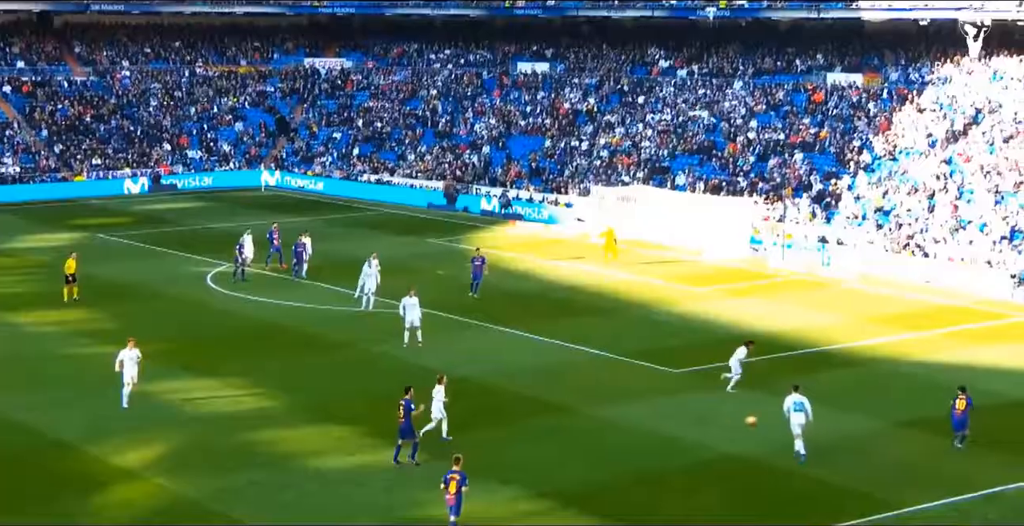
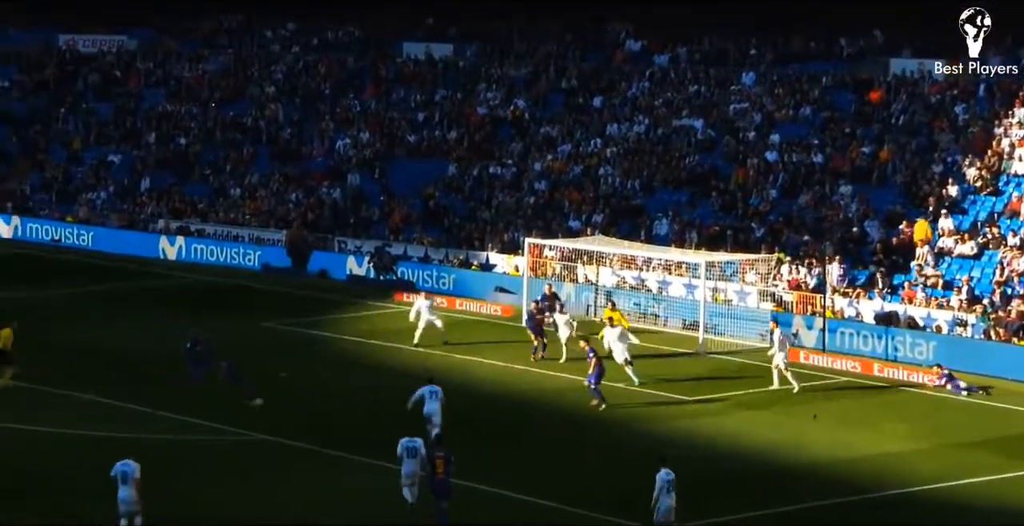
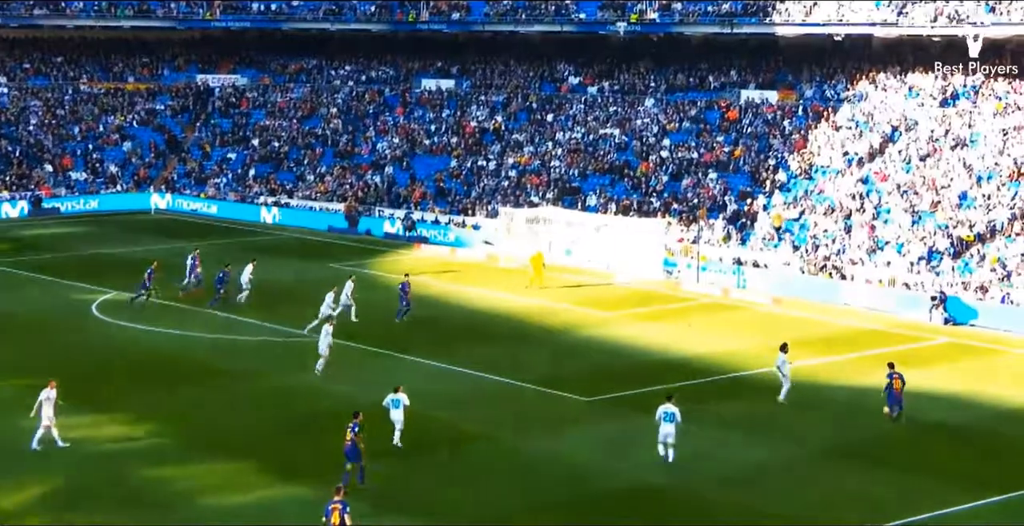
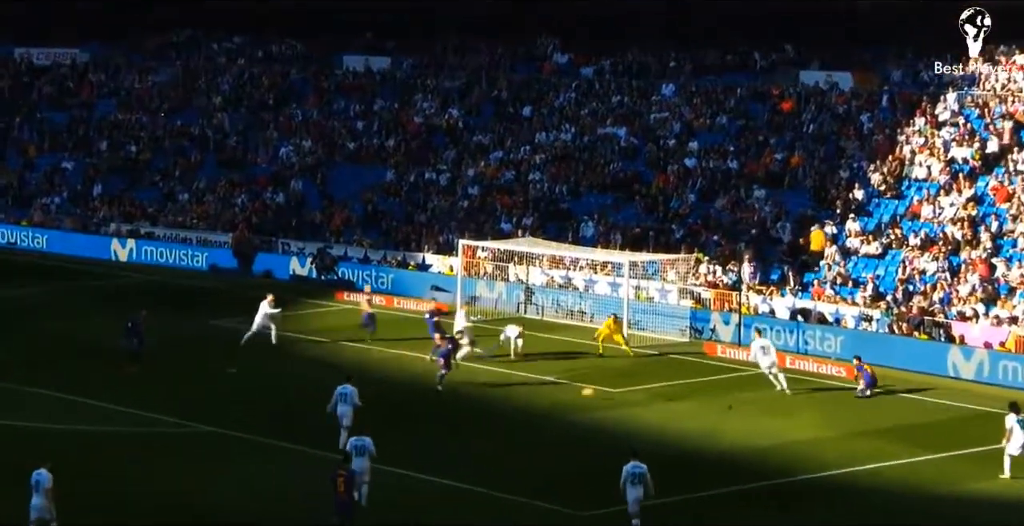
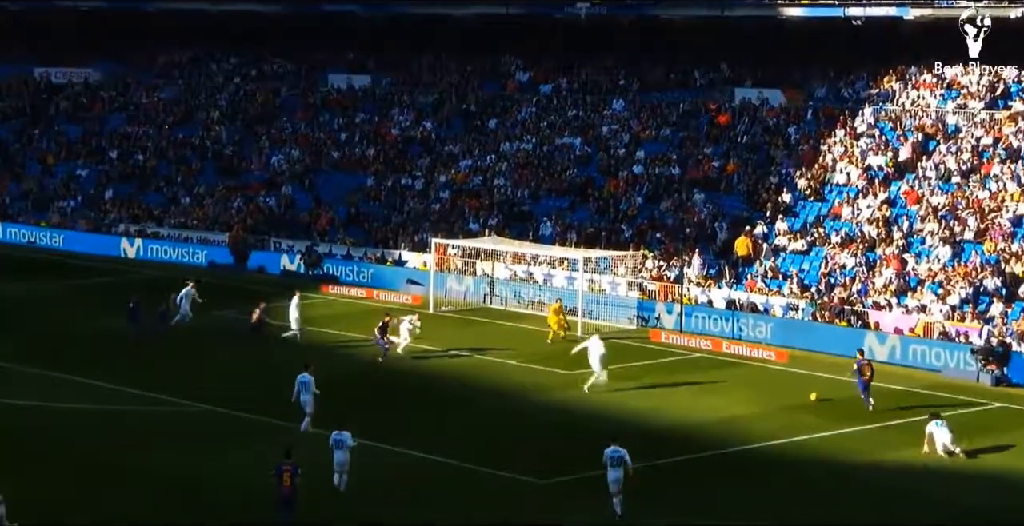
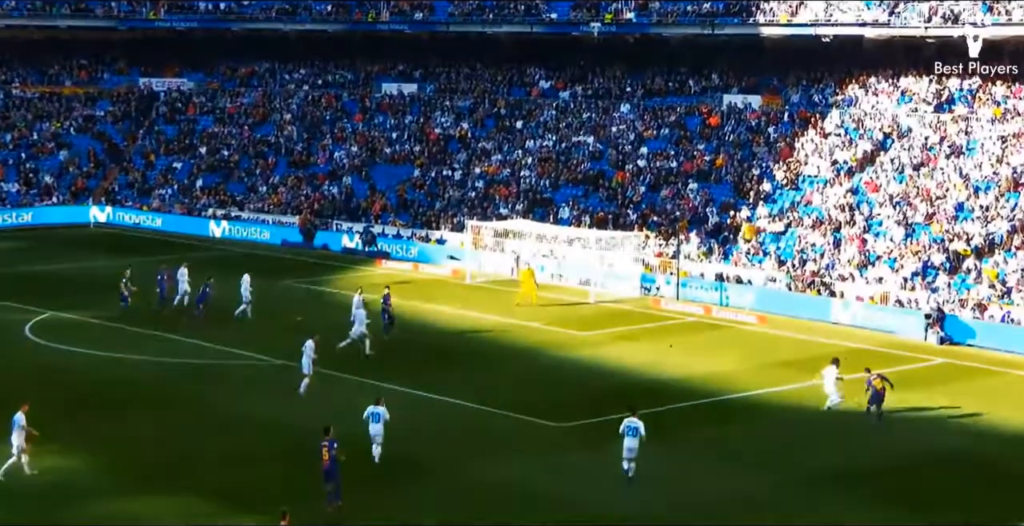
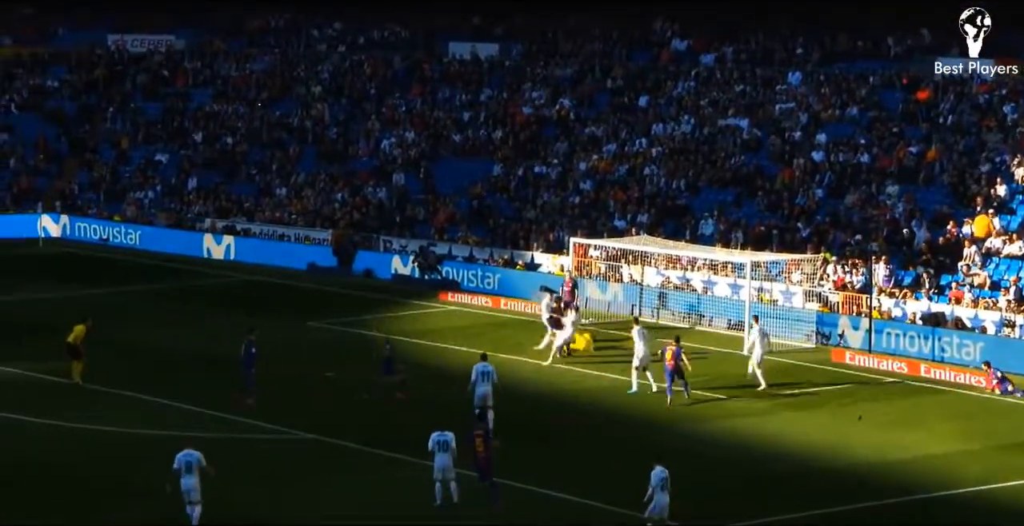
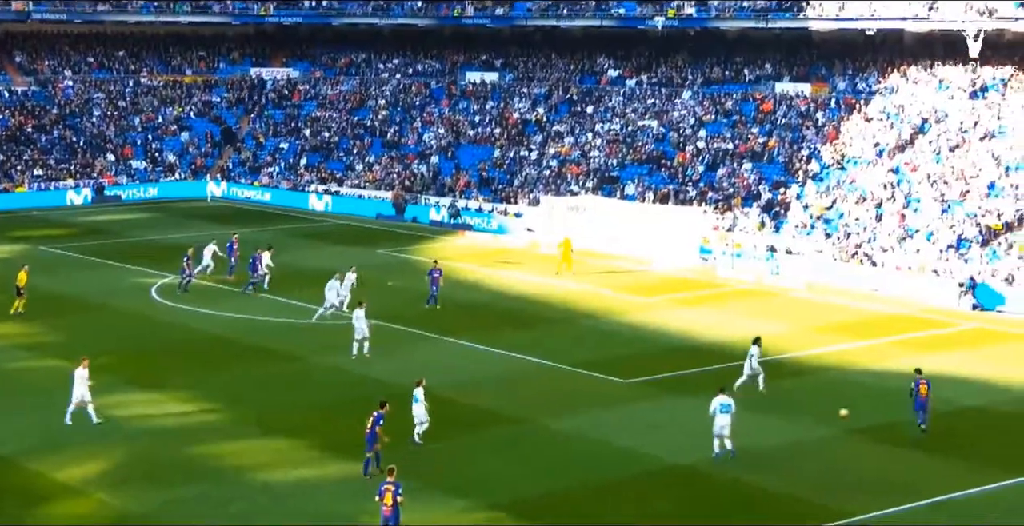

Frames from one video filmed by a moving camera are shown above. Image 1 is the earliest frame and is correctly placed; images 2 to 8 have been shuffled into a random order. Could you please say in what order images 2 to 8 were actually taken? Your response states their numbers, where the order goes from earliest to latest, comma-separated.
8, 3, 6, 5, 4, 2, 7
